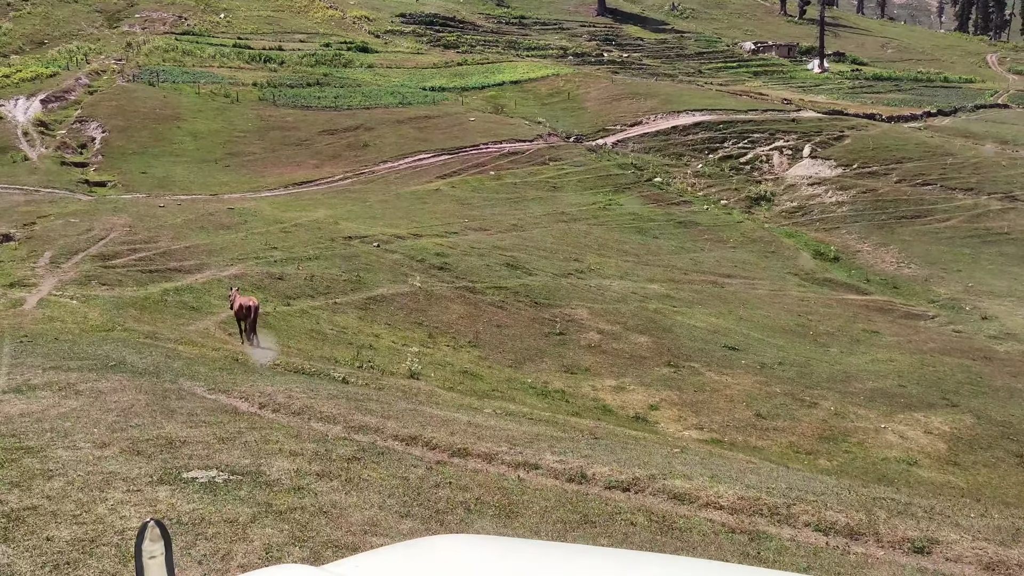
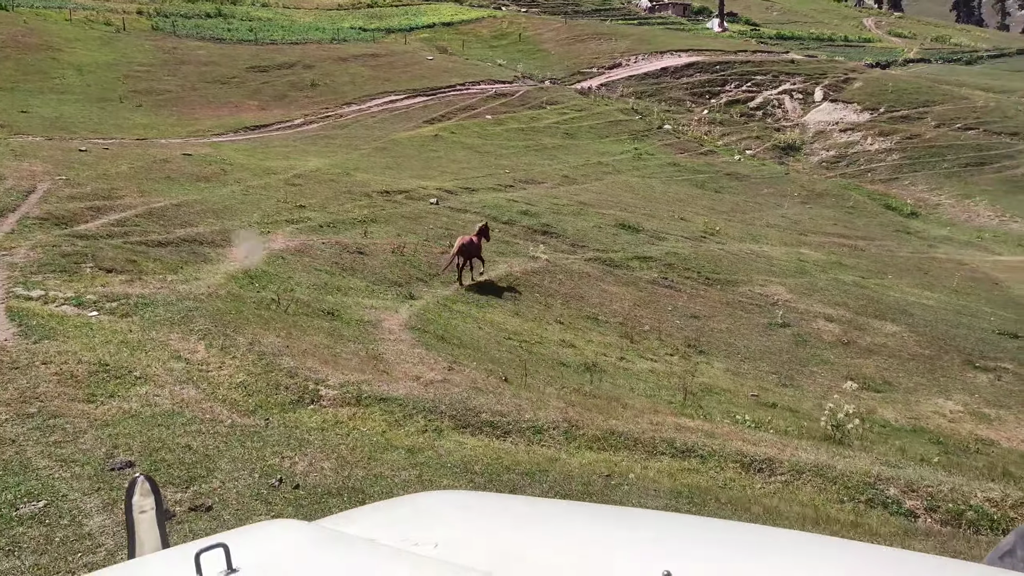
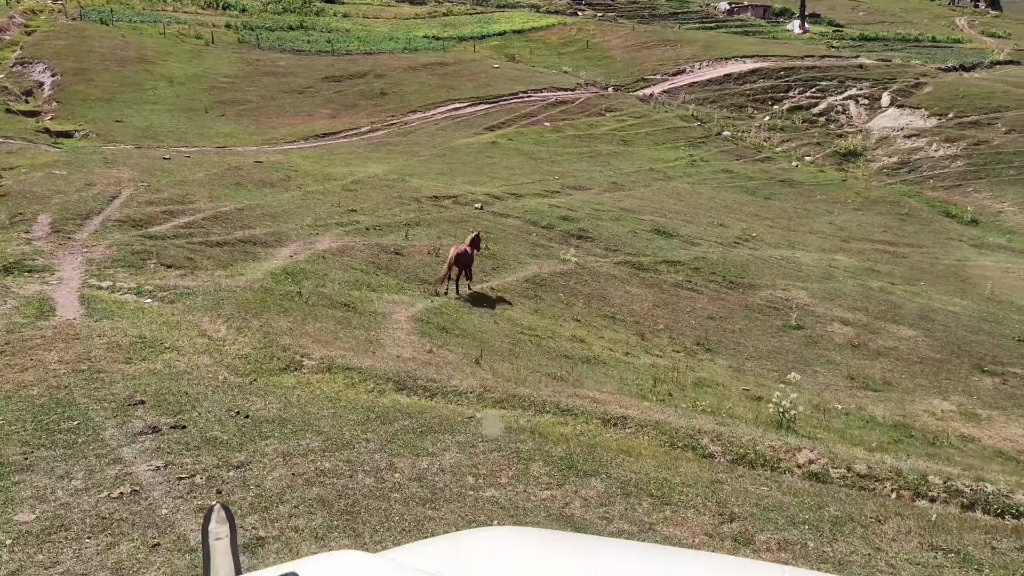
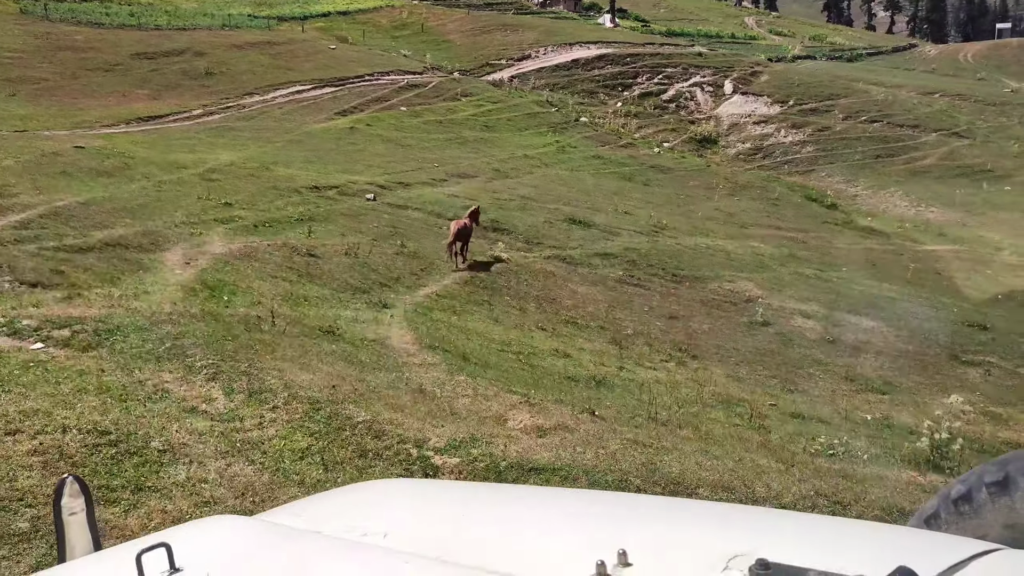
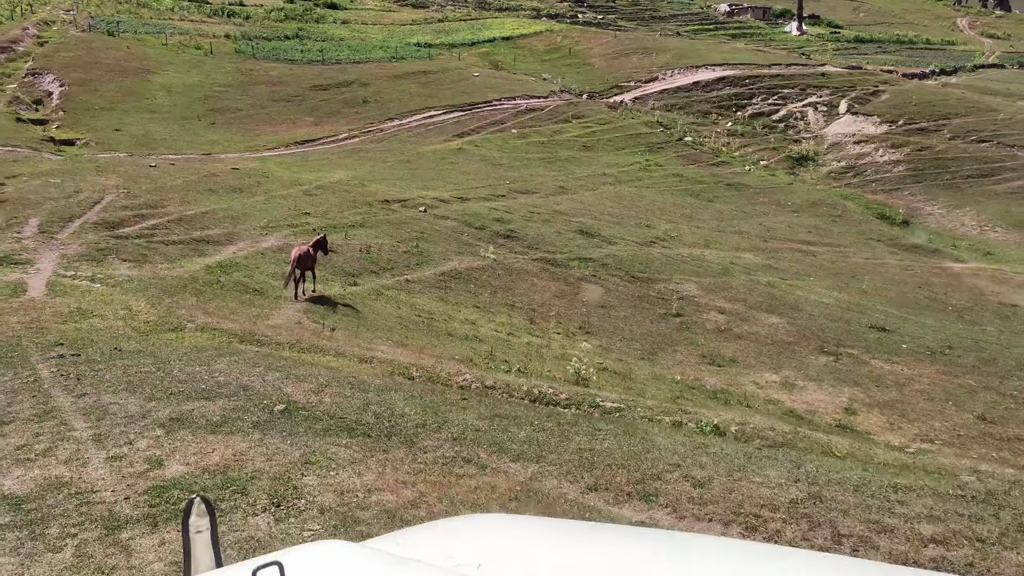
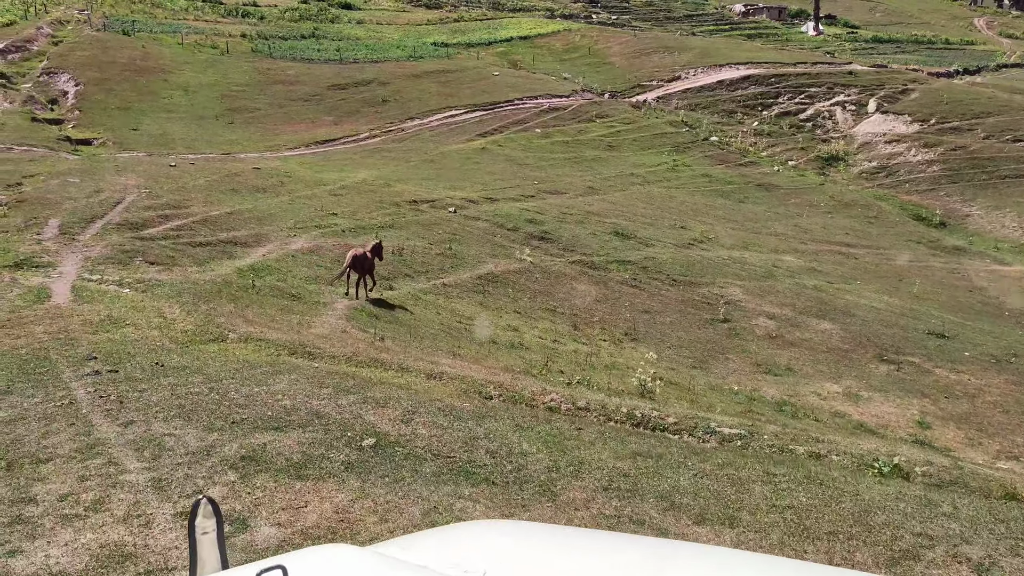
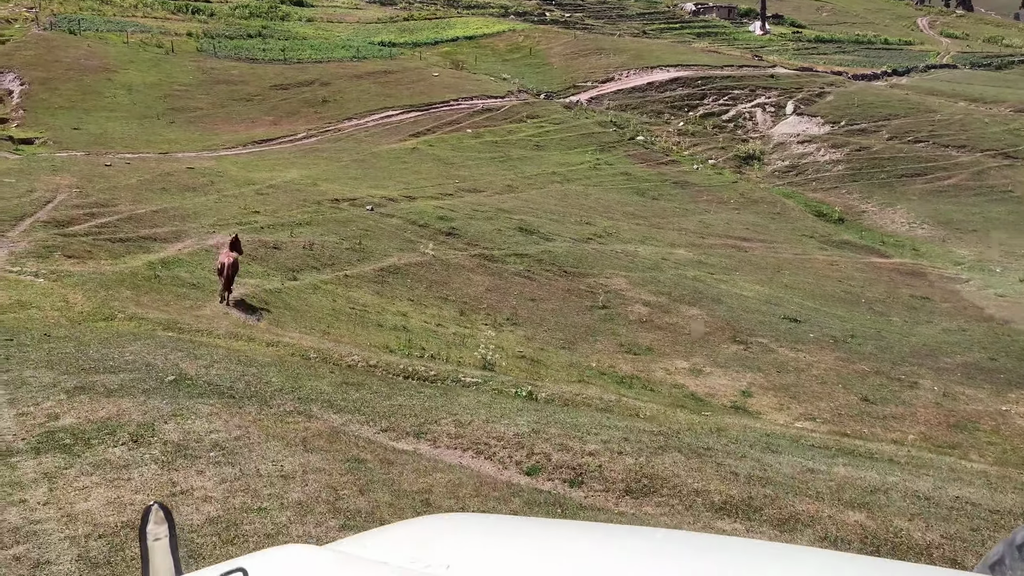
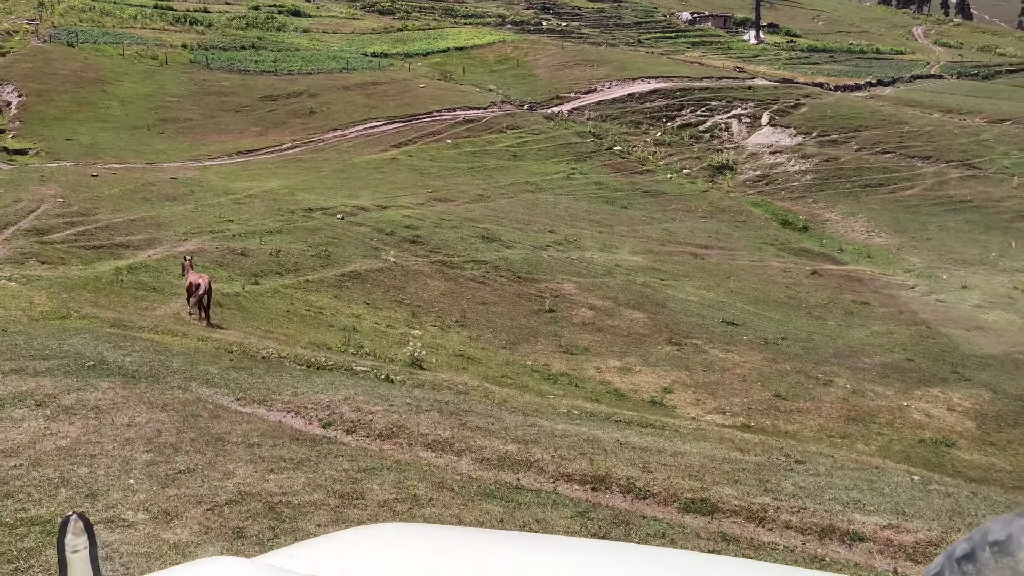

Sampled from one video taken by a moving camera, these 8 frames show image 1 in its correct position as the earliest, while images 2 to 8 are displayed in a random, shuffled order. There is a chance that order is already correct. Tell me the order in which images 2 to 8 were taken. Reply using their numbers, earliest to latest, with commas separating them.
8, 7, 5, 6, 3, 2, 4
